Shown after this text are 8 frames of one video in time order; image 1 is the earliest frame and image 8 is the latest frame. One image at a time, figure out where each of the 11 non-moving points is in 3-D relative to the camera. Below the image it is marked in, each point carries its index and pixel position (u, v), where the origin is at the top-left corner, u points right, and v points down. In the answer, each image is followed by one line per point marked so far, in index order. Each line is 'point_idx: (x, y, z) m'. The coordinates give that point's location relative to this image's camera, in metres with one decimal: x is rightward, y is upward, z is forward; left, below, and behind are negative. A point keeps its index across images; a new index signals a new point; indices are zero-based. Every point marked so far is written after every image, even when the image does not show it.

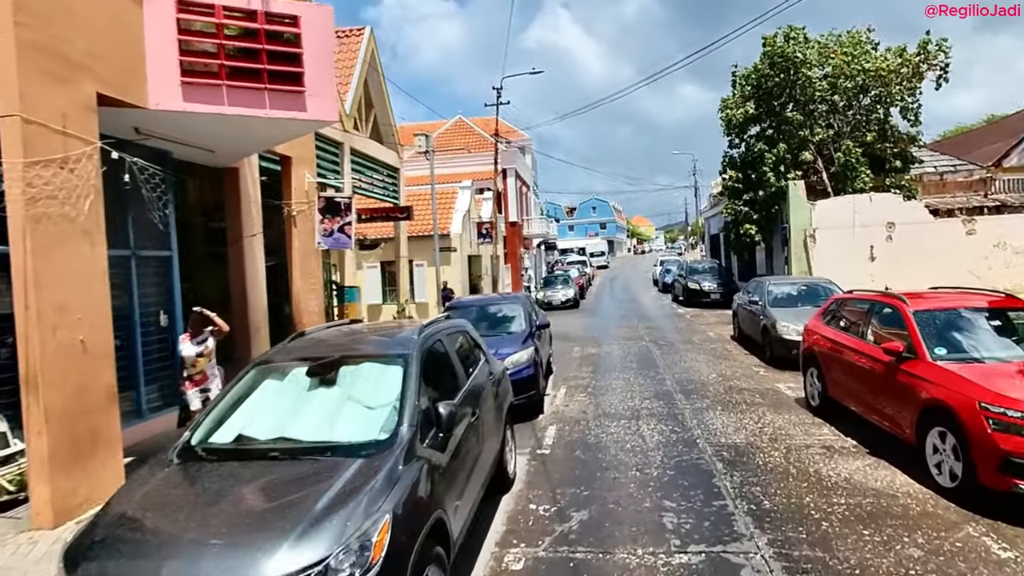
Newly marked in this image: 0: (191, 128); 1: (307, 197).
0: (-4.5, +2.2, +8.5) m
1: (-3.7, +1.7, +11.1) m
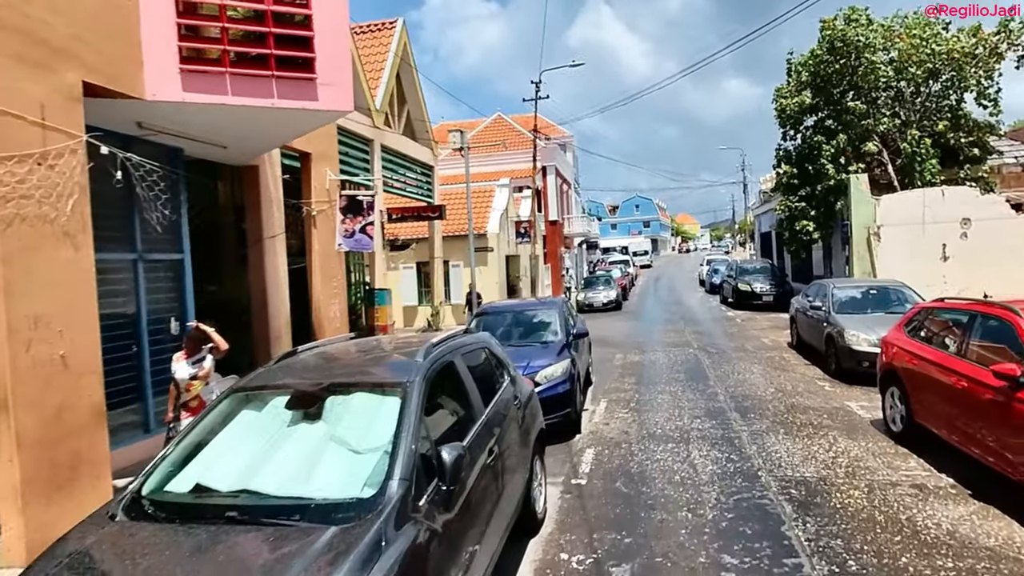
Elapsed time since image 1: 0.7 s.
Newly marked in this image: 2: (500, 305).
0: (-4.0, +2.1, +7.8) m
1: (-3.1, +1.6, +10.4) m
2: (-0.1, -0.3, +10.9) m
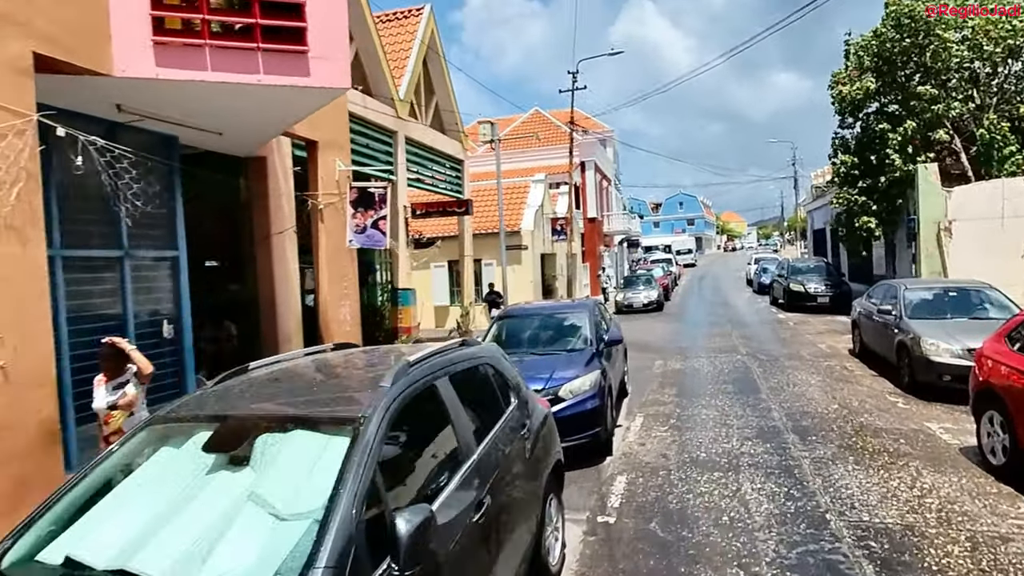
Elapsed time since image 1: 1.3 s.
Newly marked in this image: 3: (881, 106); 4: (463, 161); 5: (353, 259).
0: (-3.8, +2.1, +7.1) m
1: (-2.7, +1.6, +9.6) m
2: (+0.3, -0.3, +9.9) m
3: (+12.1, +6.0, +20.0) m
4: (-1.5, +4.0, +19.0) m
5: (-2.6, +0.5, +10.0) m
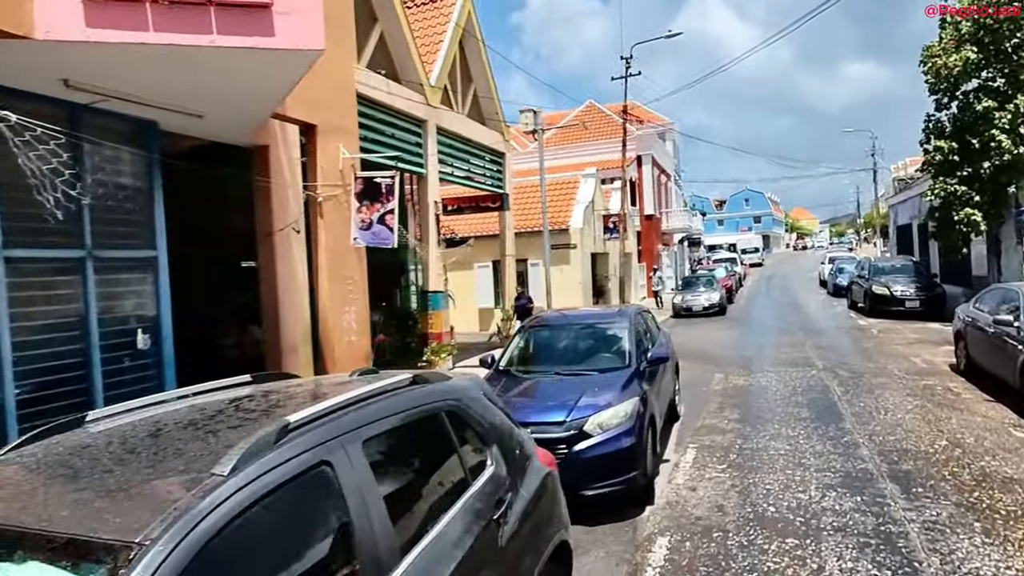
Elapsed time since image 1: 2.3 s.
0: (-3.7, +2.1, +6.1) m
1: (-2.4, +1.5, +8.5) m
2: (+0.7, -0.4, +8.5) m
3: (+13.4, +5.9, +17.4) m
4: (-0.2, +3.9, +17.7) m
5: (-2.2, +0.4, +8.8) m
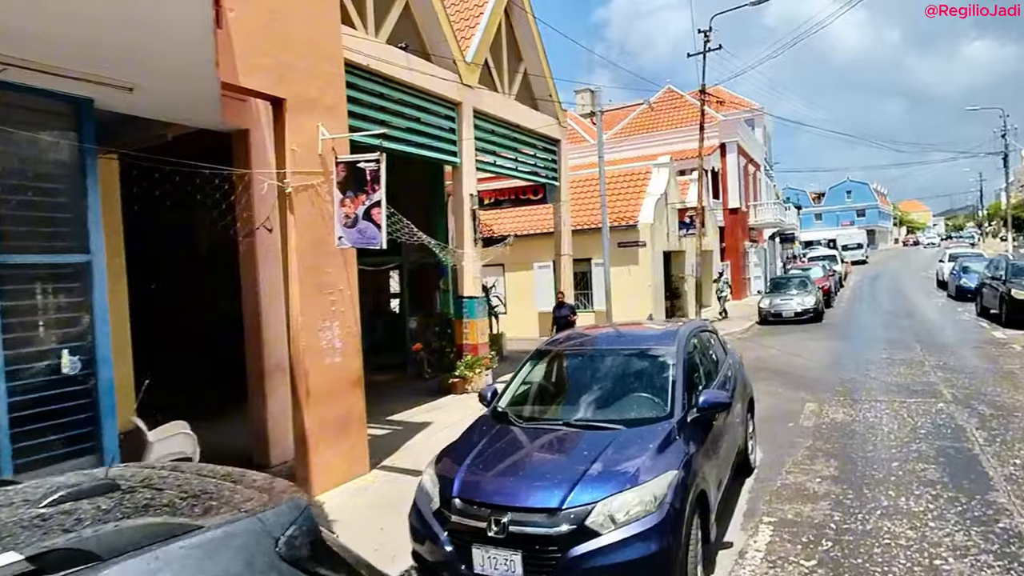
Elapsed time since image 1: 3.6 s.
0: (-3.8, +1.9, +4.7) m
1: (-2.2, +1.4, +6.9) m
2: (+0.9, -0.5, +6.5) m
3: (+14.7, +5.8, +13.6) m
4: (+1.2, +3.8, +15.8) m
5: (-1.9, +0.3, +7.2) m
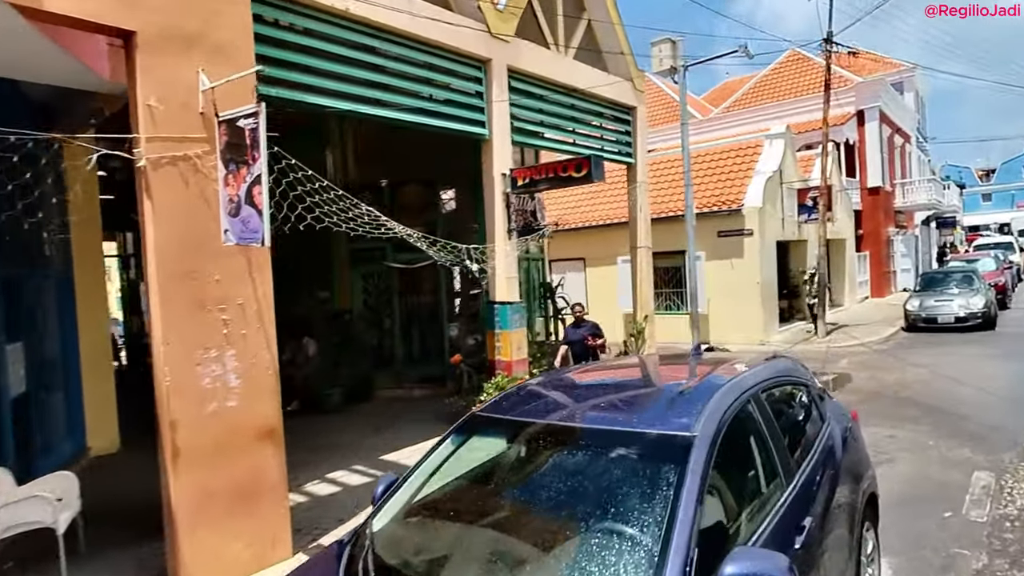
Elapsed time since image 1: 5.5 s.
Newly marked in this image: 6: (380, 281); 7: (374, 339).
0: (-4.5, +1.8, +3.0) m
1: (-2.4, +1.3, +4.9) m
2: (+0.4, -0.6, +3.9) m
3: (+15.3, +5.7, +8.1) m
4: (+2.6, +3.8, +12.9) m
5: (-2.2, +0.2, +5.2) m
6: (-2.8, +0.1, +12.6) m
7: (-2.9, -1.0, +12.6) m
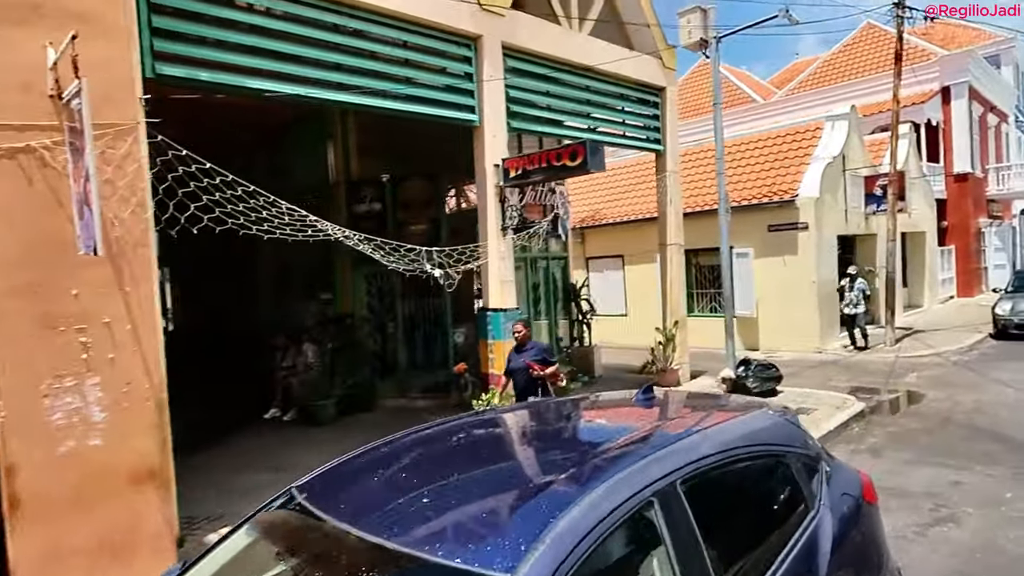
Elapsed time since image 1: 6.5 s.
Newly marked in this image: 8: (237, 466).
0: (-5.2, +1.7, +2.4) m
1: (-3.0, +1.2, +4.1) m
2: (-0.3, -0.7, +2.8) m
3: (+15.0, +5.6, +5.3) m
4: (+2.8, +3.8, +11.5) m
5: (-2.7, +0.1, +4.3) m
6: (-2.5, +0.1, +11.8) m
7: (-2.6, -1.1, +11.8) m
8: (-3.9, -2.5, +8.6) m
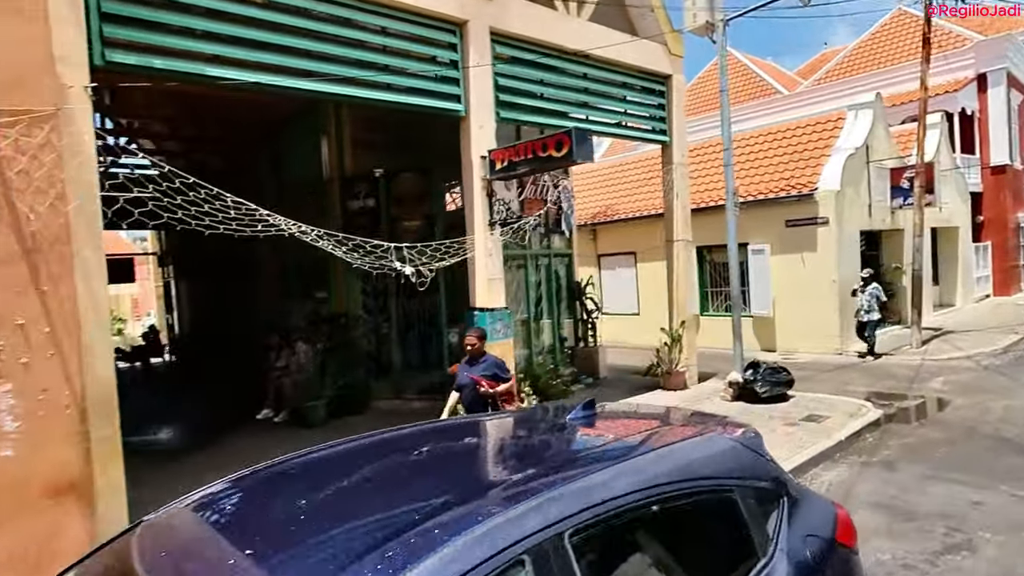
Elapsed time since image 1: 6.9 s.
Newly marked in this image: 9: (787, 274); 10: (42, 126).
0: (-5.7, +1.7, +2.2) m
1: (-3.4, +1.2, +3.8) m
2: (-0.7, -0.7, +2.4) m
3: (+14.7, +5.6, +4.2) m
4: (+2.8, +3.8, +10.9) m
5: (-3.1, +0.1, +4.0) m
6: (-2.6, +0.1, +11.5) m
7: (-2.6, -1.1, +11.5) m
8: (-4.0, -2.5, +8.3) m
9: (+6.5, +0.3, +14.4) m
10: (-3.3, +1.1, +4.3) m
